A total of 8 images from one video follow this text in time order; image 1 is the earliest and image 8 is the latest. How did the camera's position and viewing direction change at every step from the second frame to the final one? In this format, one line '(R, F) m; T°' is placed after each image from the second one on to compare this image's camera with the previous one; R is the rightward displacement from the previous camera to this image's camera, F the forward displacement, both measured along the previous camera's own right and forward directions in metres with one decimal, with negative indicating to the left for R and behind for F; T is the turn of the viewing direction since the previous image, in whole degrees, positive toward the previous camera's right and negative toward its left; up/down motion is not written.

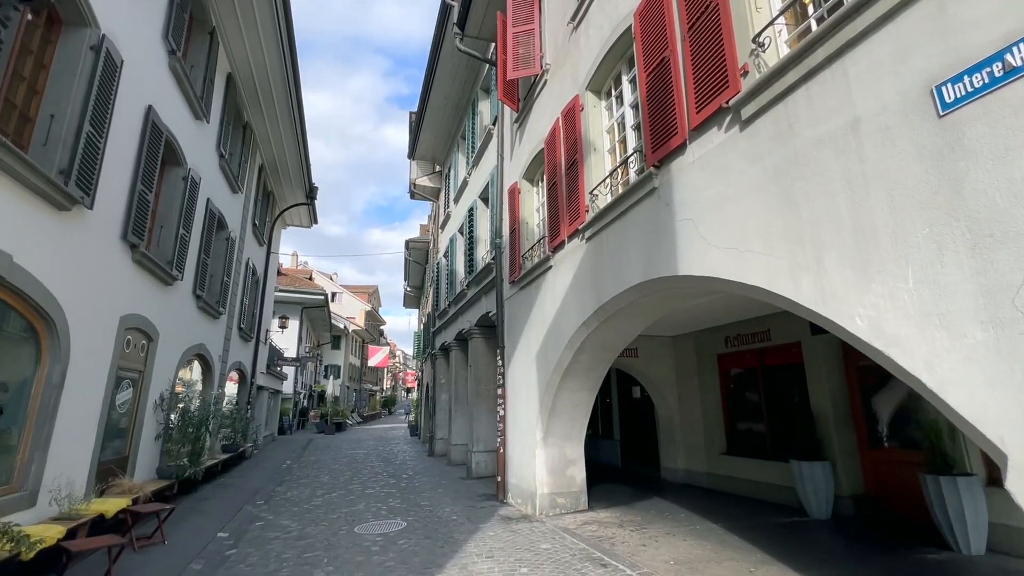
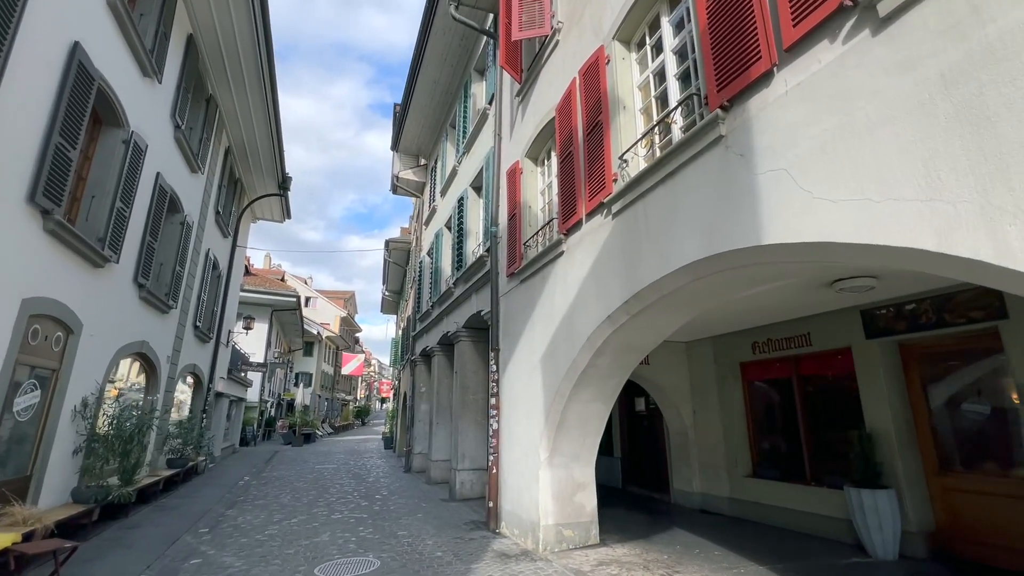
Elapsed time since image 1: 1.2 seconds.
(-0.3, +1.2) m; +3°
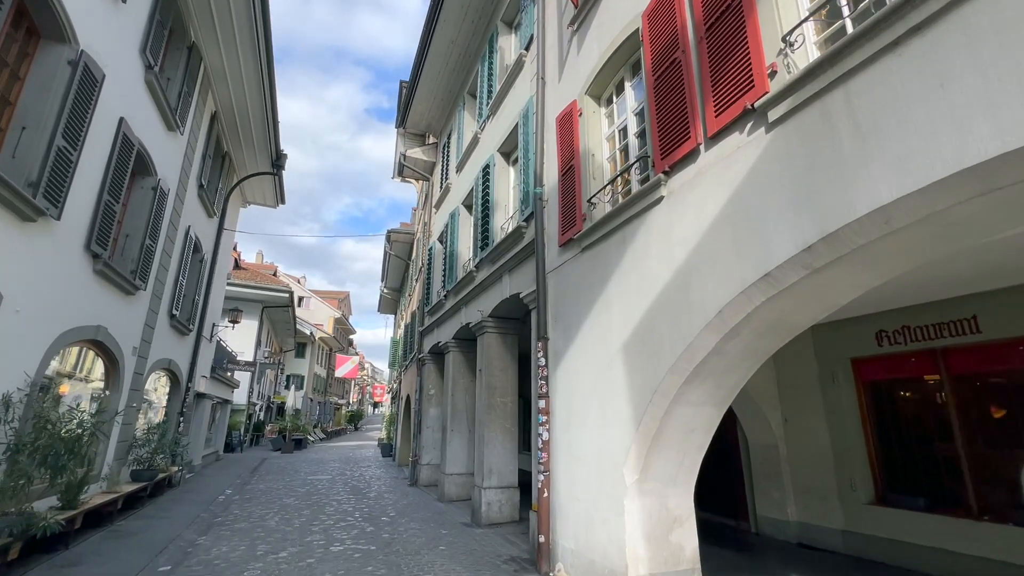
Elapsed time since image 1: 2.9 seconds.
(-0.8, +1.7) m; +1°
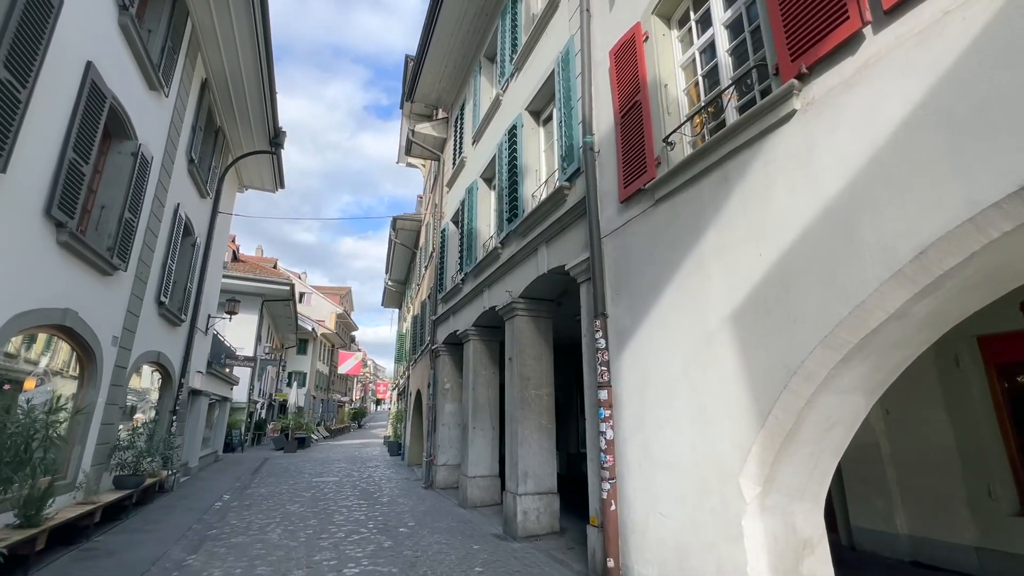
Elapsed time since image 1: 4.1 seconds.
(-0.6, +1.2) m; 0°
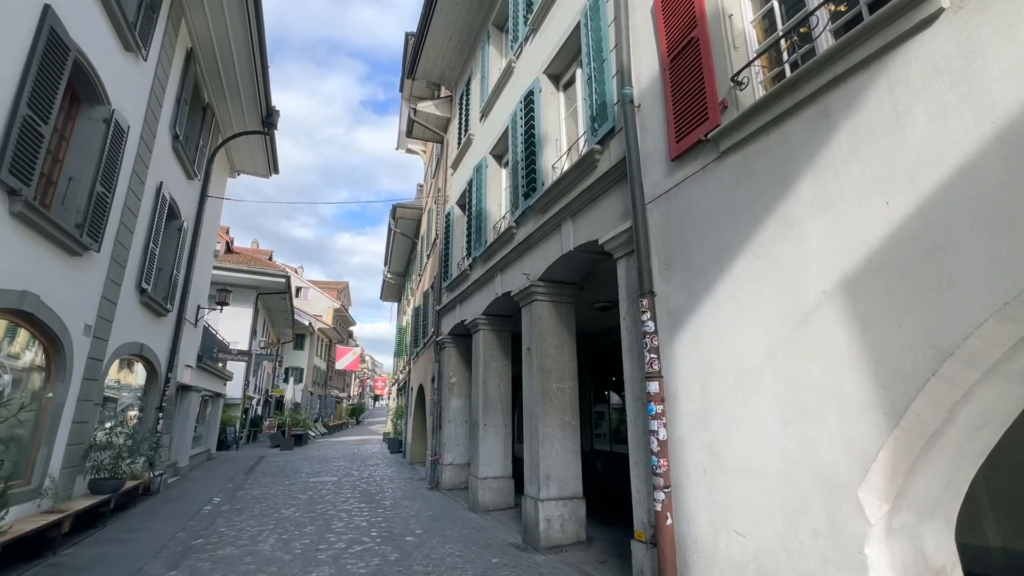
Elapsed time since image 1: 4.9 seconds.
(-0.3, +0.8) m; 0°
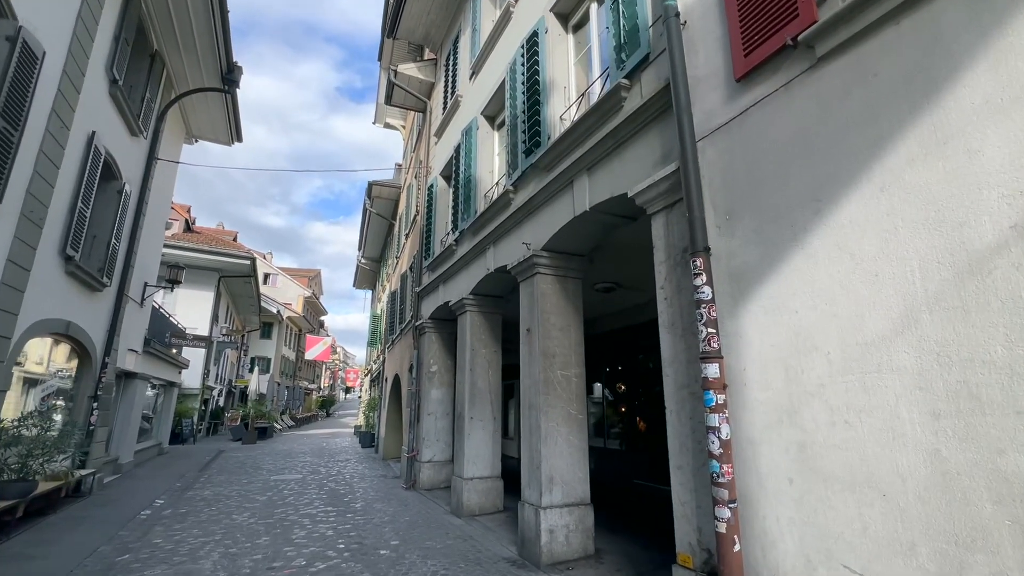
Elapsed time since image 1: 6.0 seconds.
(-0.3, +1.1) m; +3°
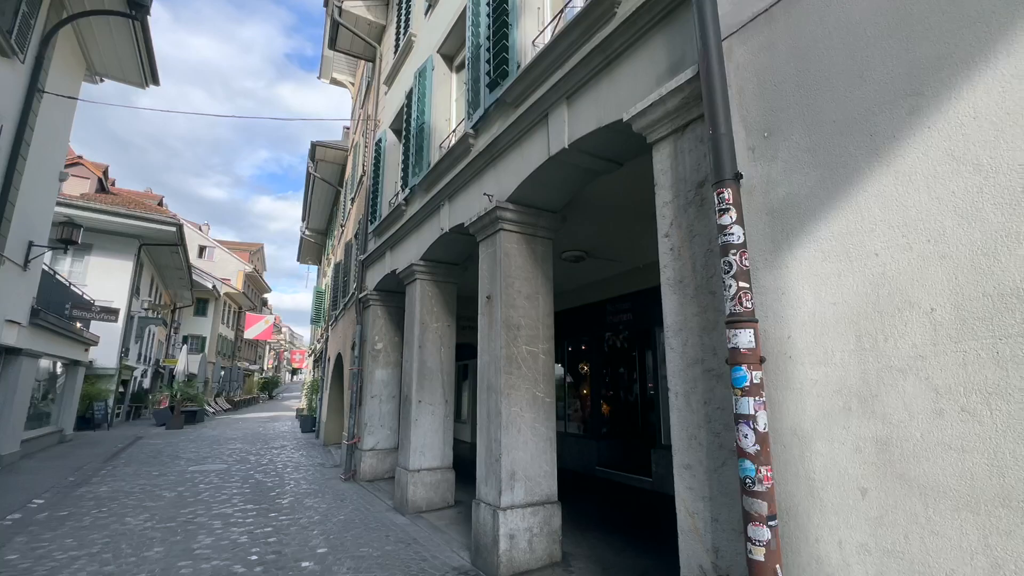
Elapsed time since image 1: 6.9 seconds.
(0.0, +1.0) m; +5°
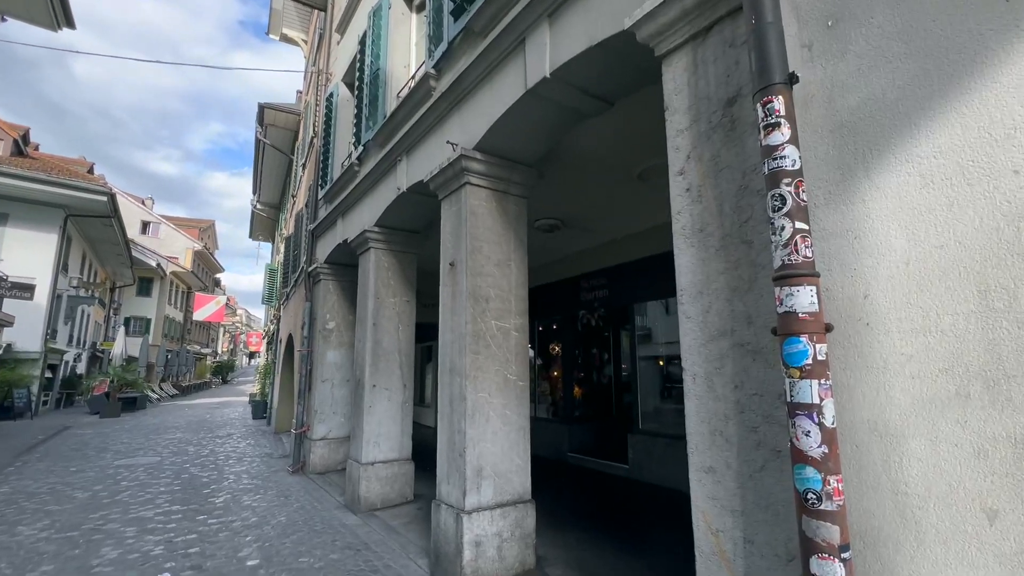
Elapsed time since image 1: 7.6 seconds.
(0.0, +0.7) m; +4°
